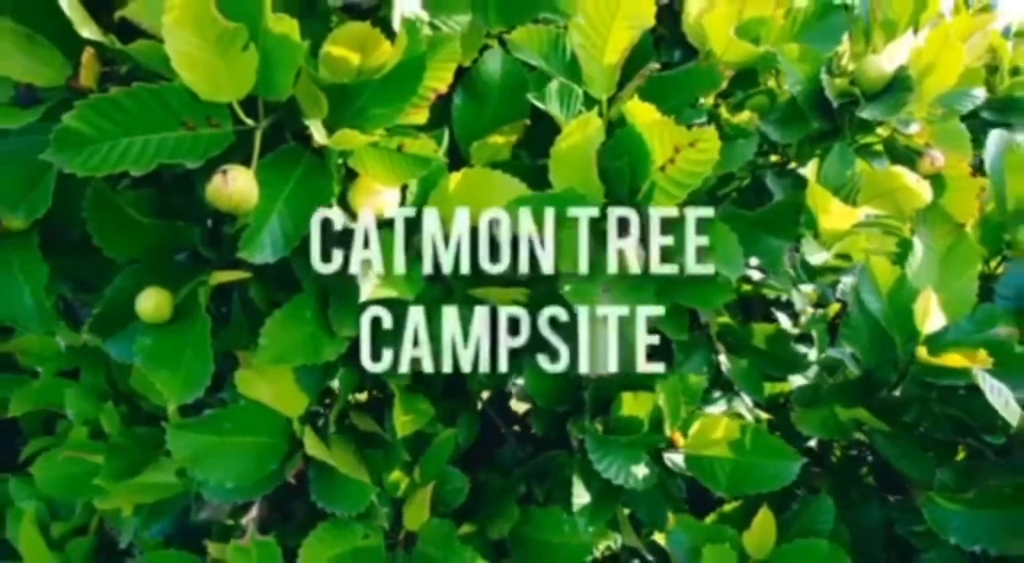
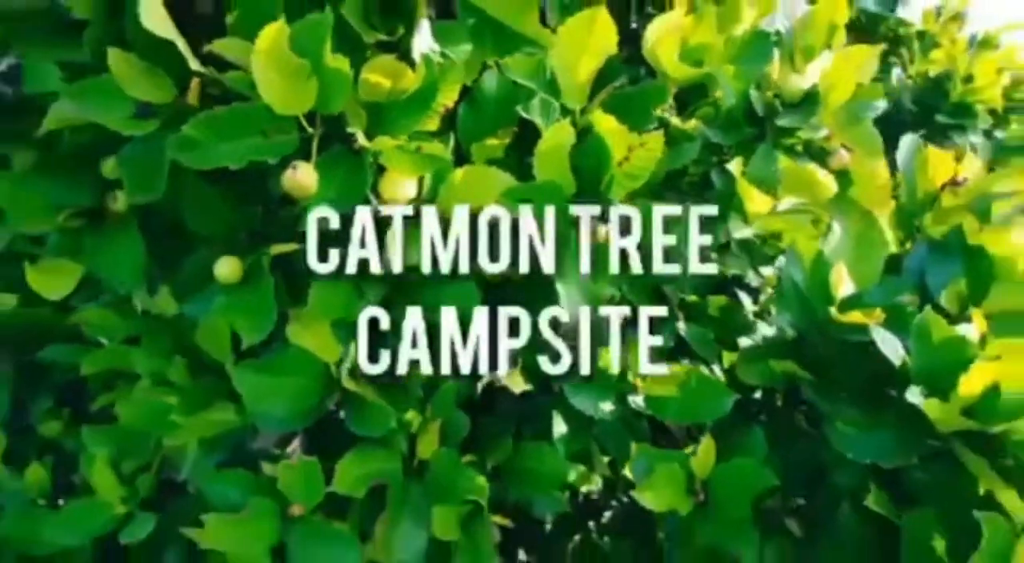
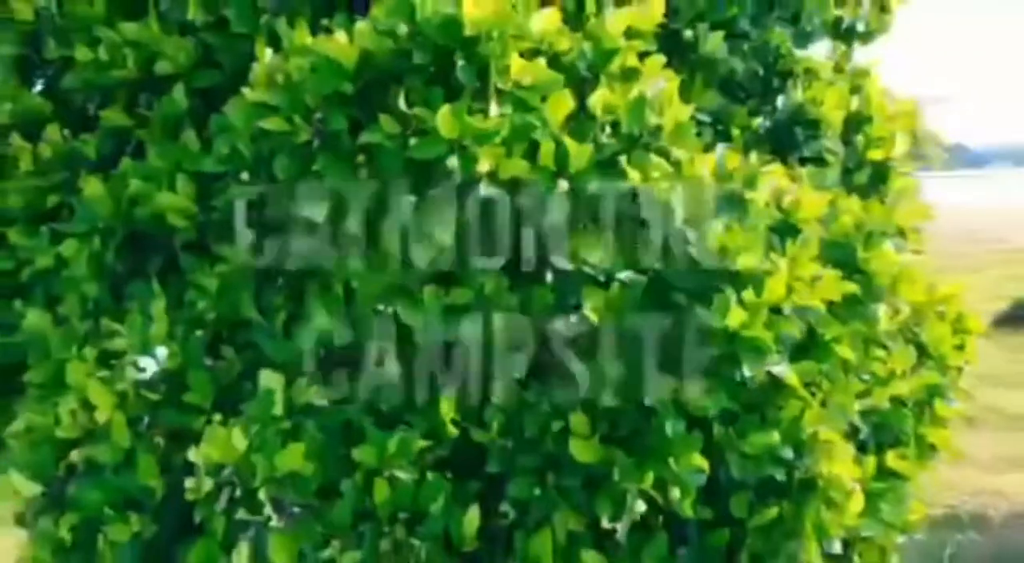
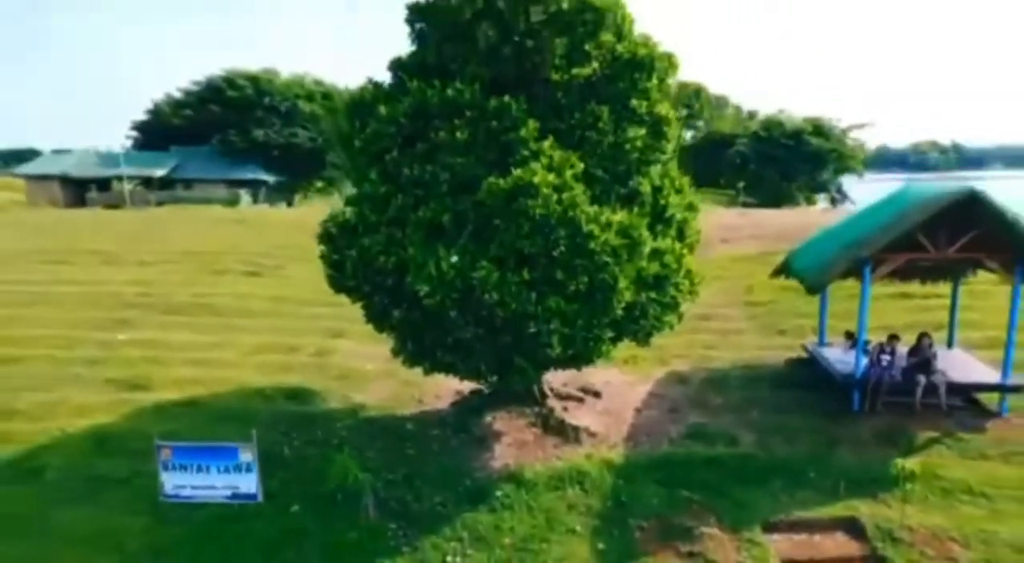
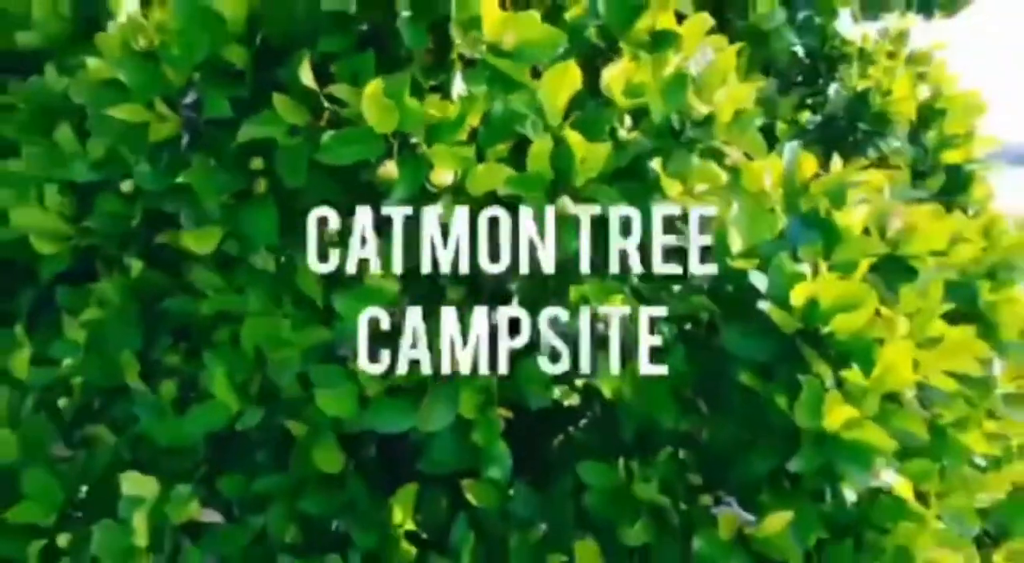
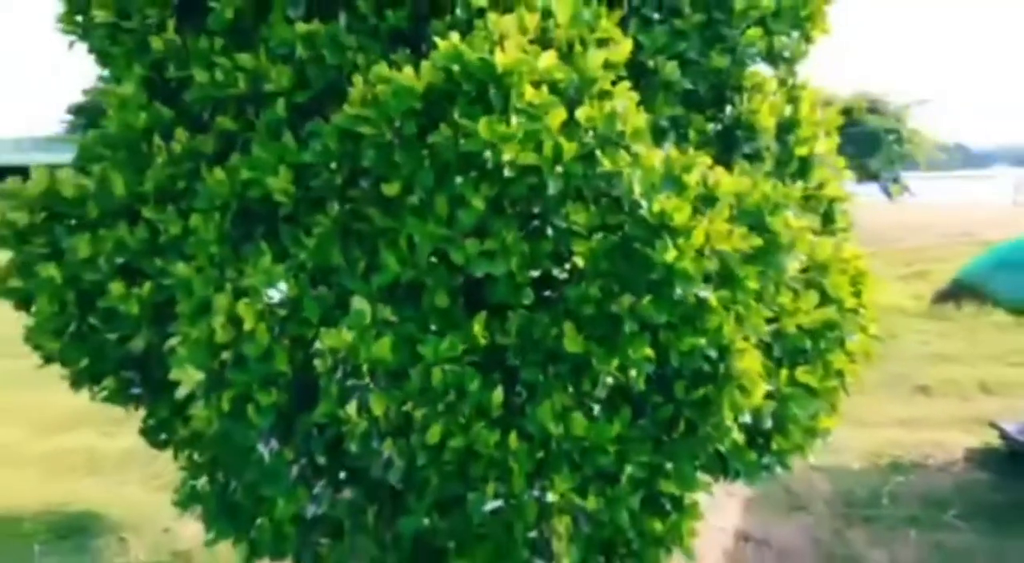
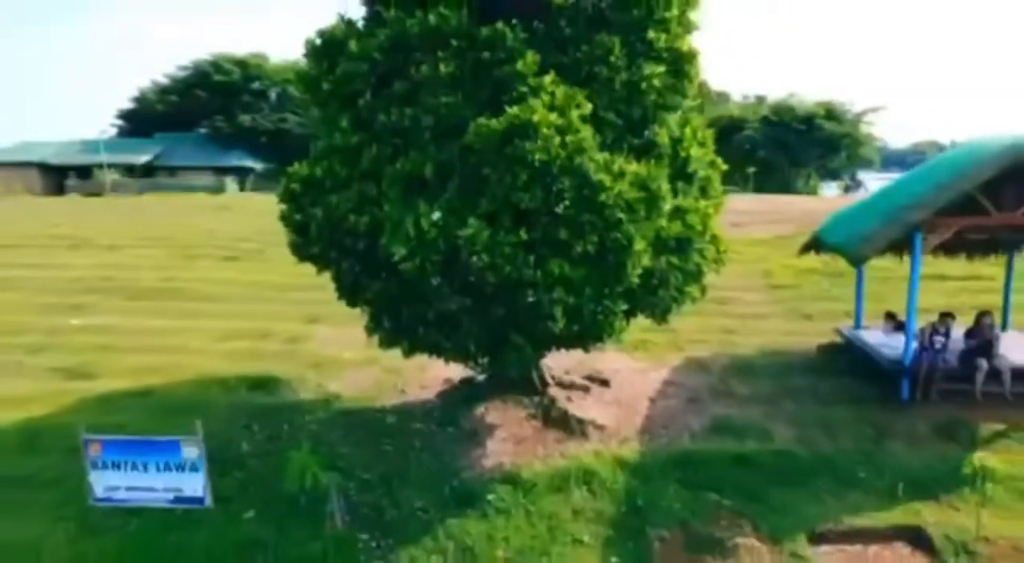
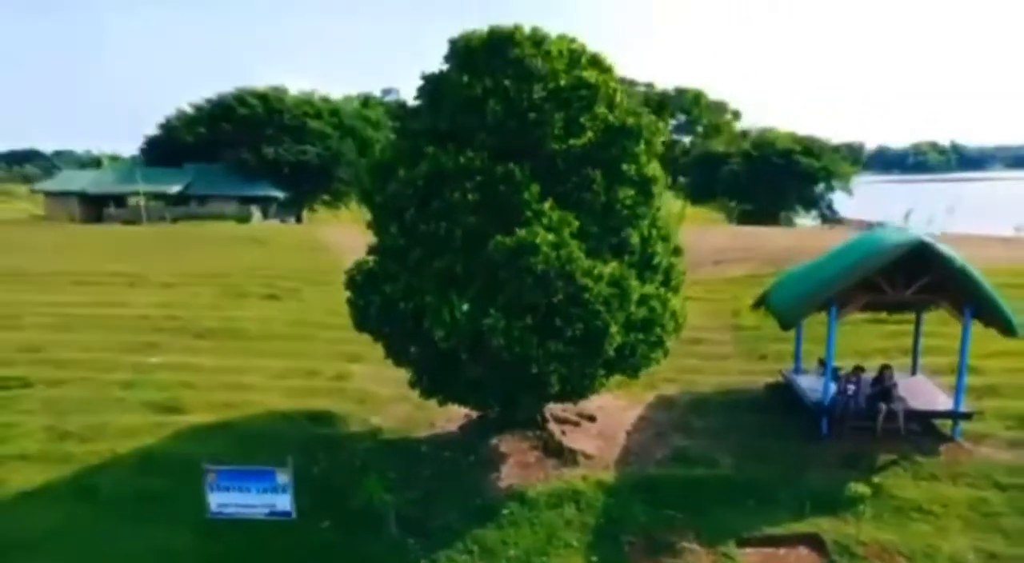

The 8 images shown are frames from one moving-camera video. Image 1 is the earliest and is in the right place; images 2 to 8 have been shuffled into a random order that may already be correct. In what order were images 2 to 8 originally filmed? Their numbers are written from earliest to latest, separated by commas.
2, 5, 3, 6, 7, 4, 8
